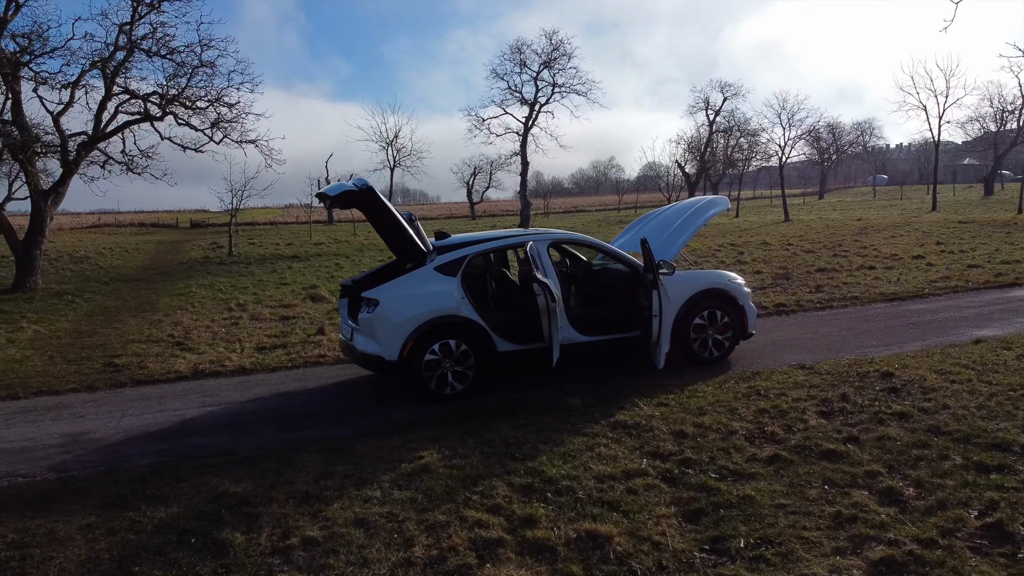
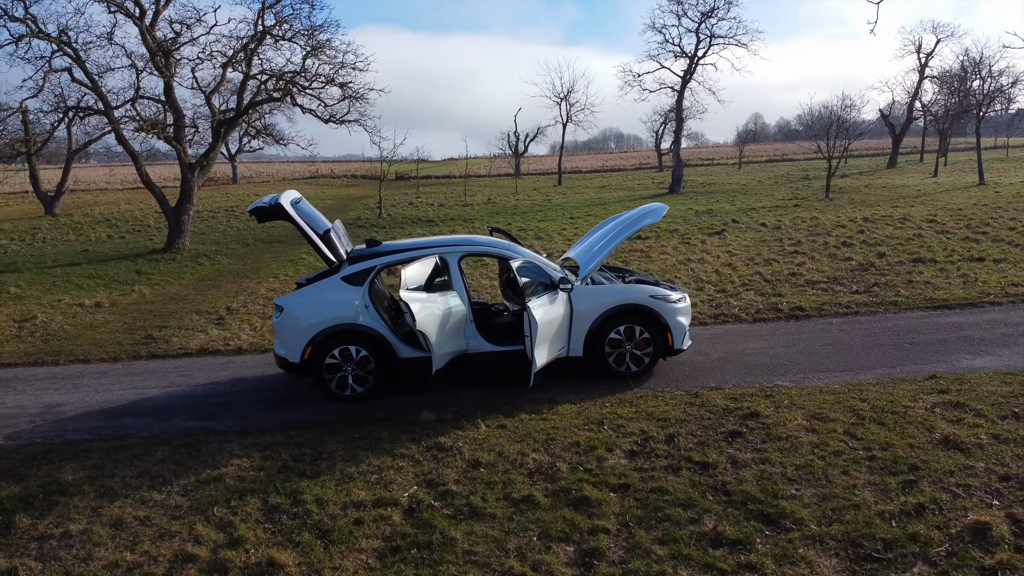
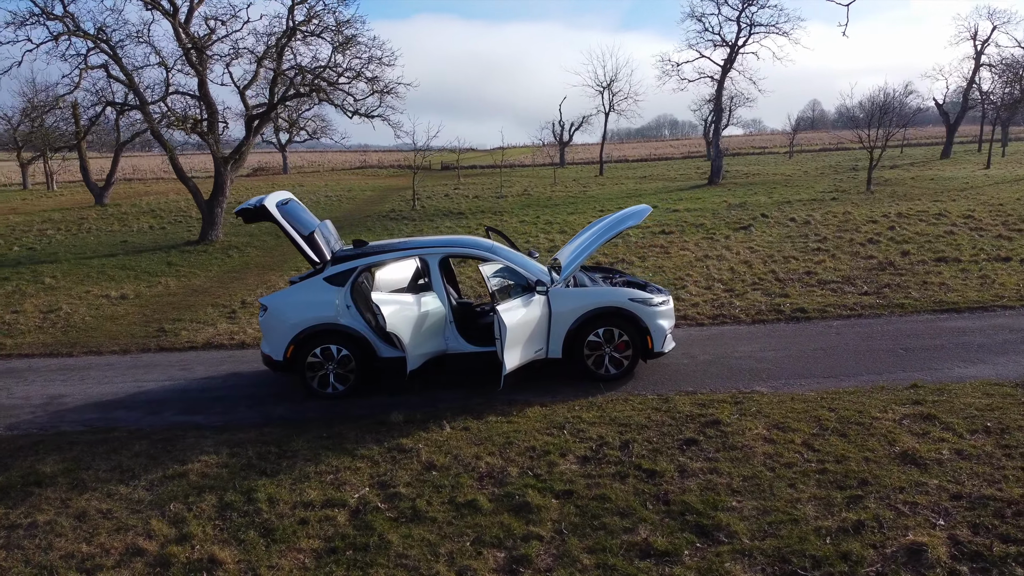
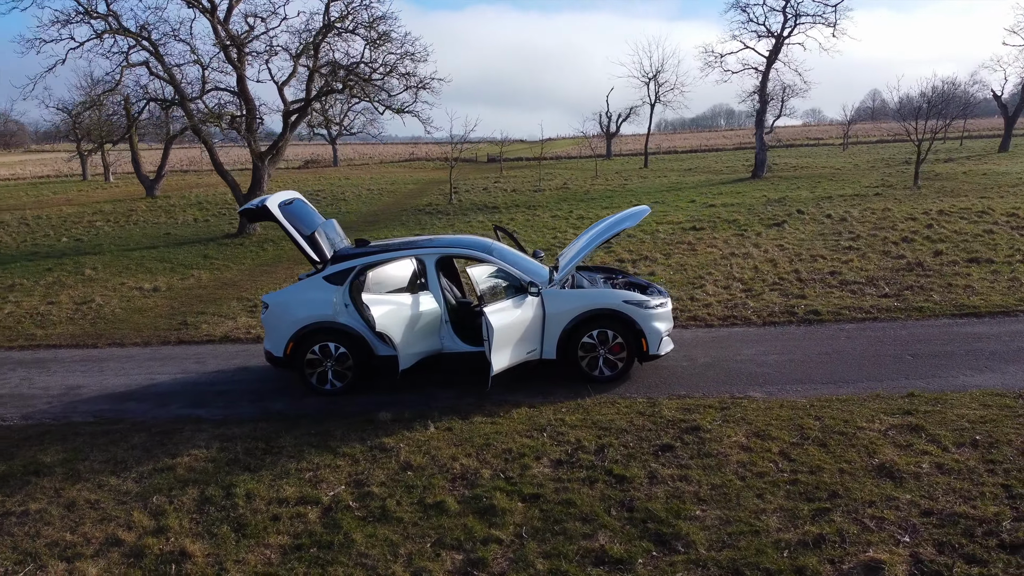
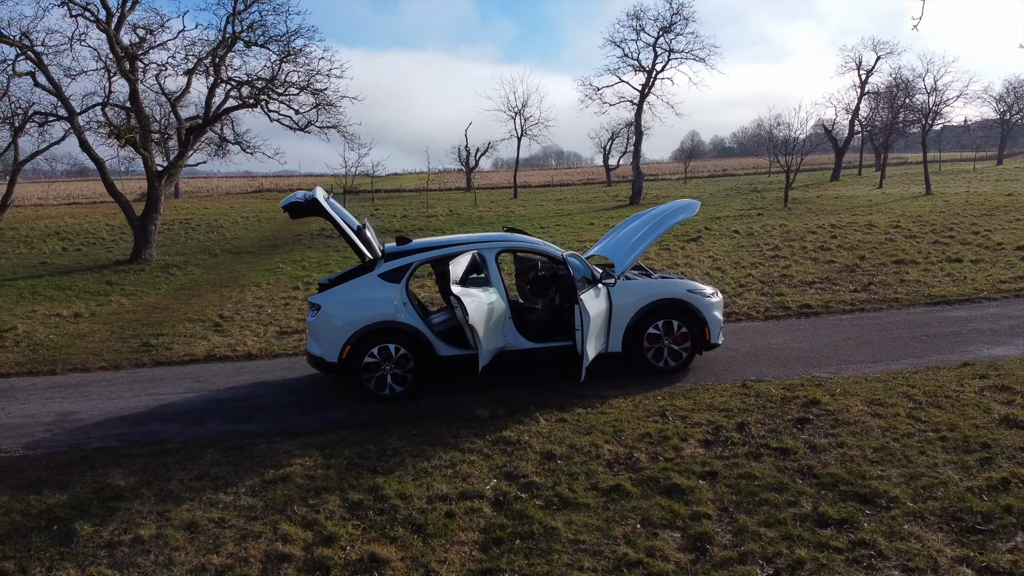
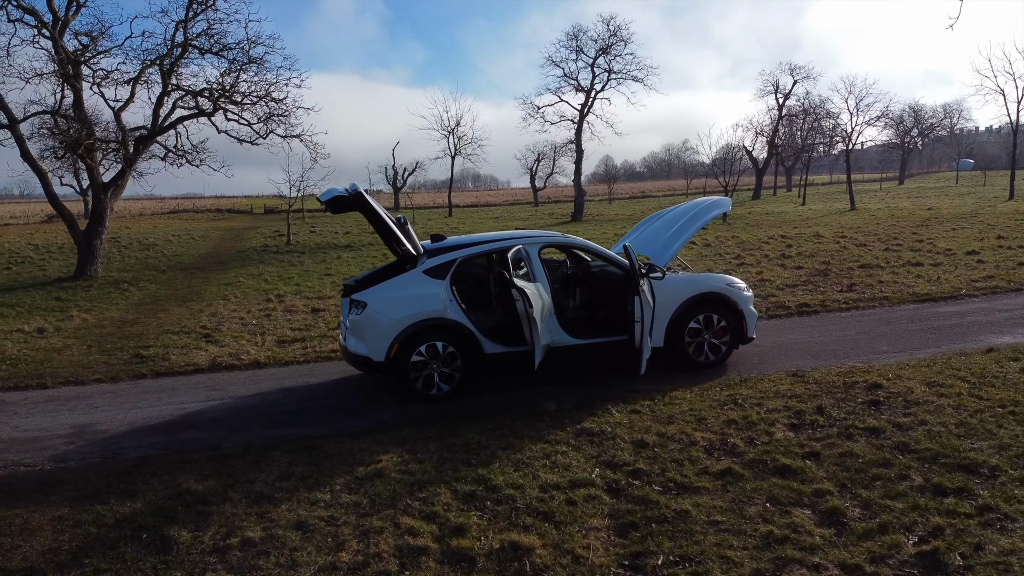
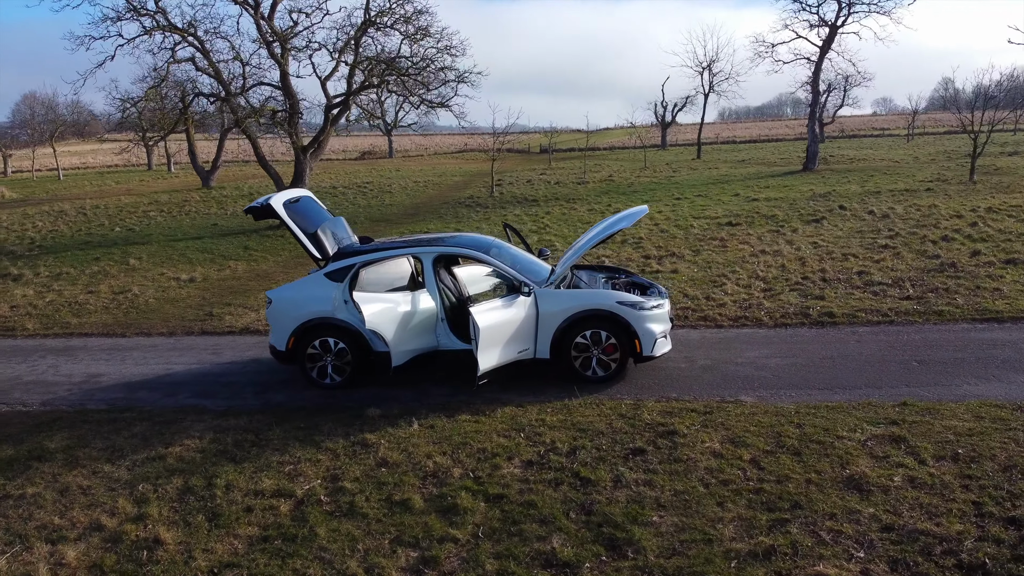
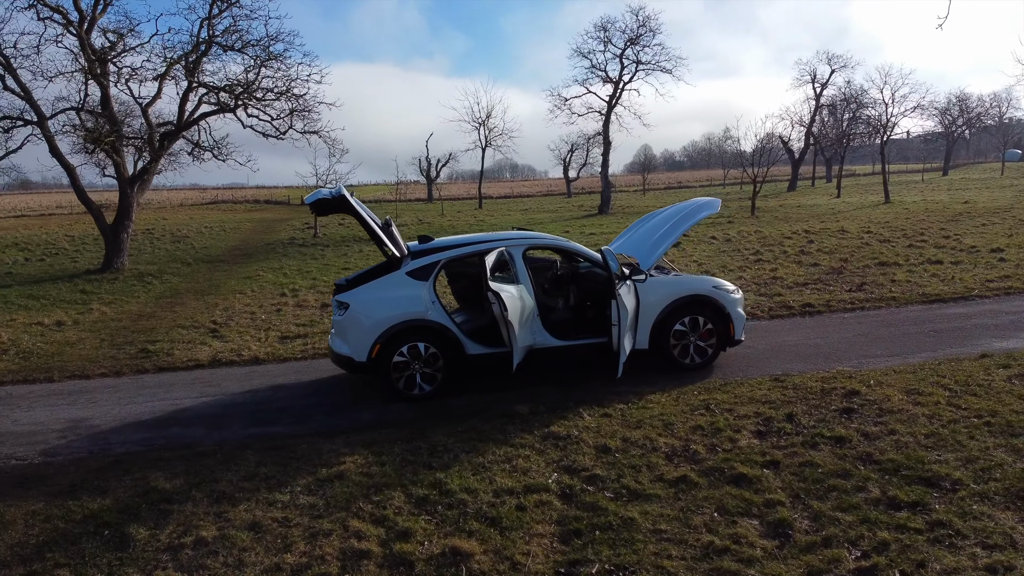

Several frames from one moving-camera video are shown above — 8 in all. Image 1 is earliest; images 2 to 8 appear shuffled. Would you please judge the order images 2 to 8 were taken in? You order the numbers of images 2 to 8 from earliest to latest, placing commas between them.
6, 8, 5, 2, 3, 4, 7
